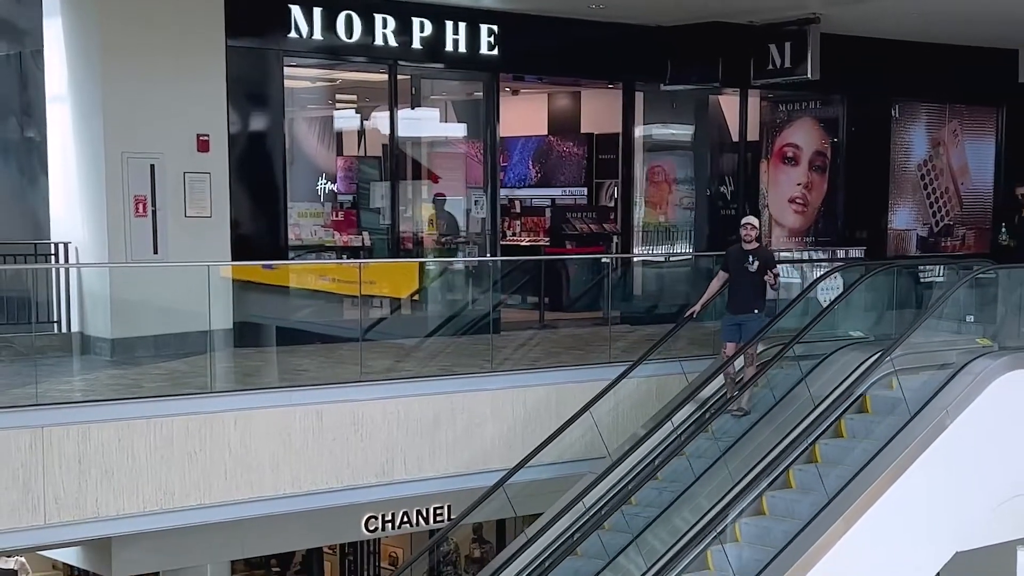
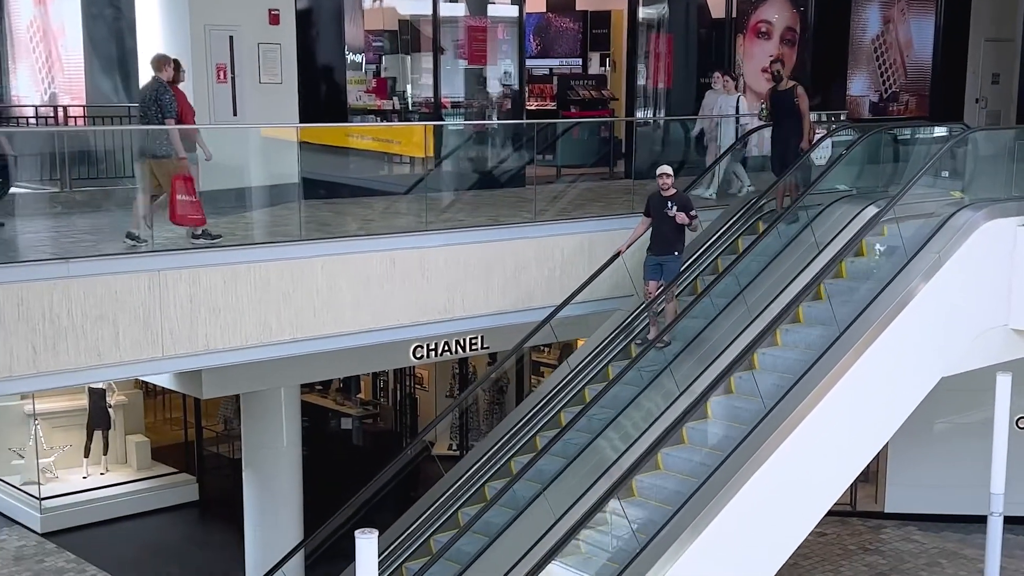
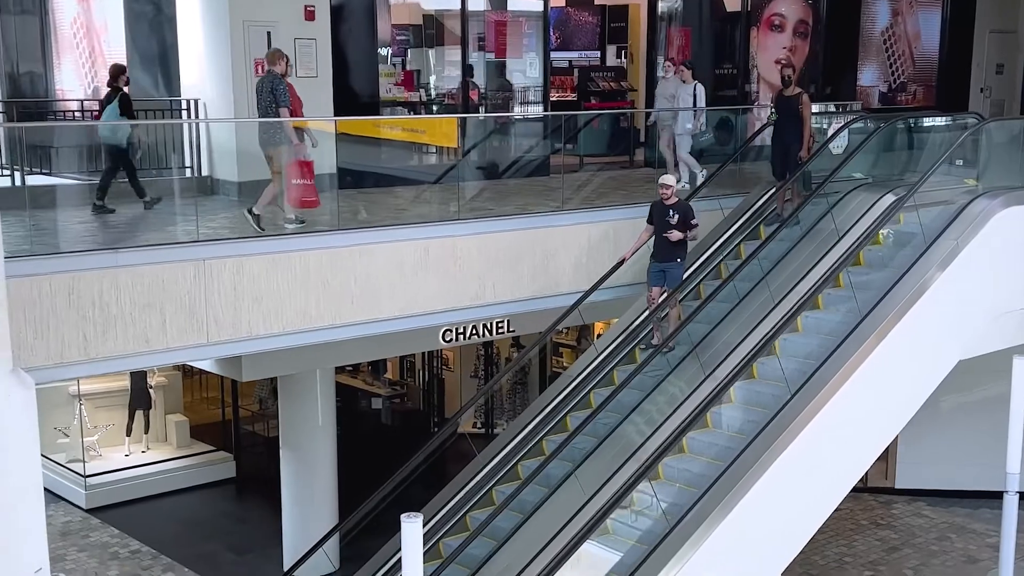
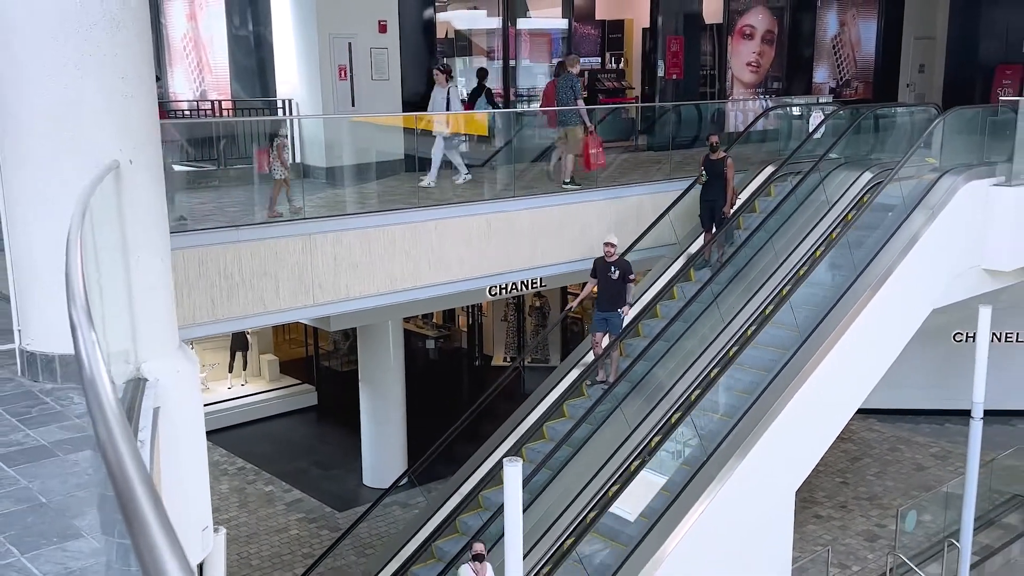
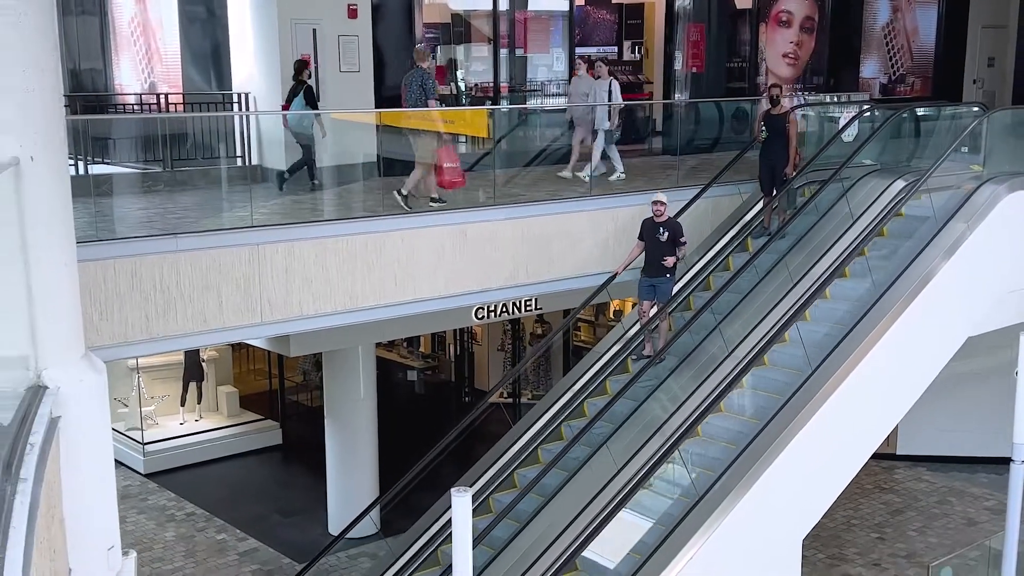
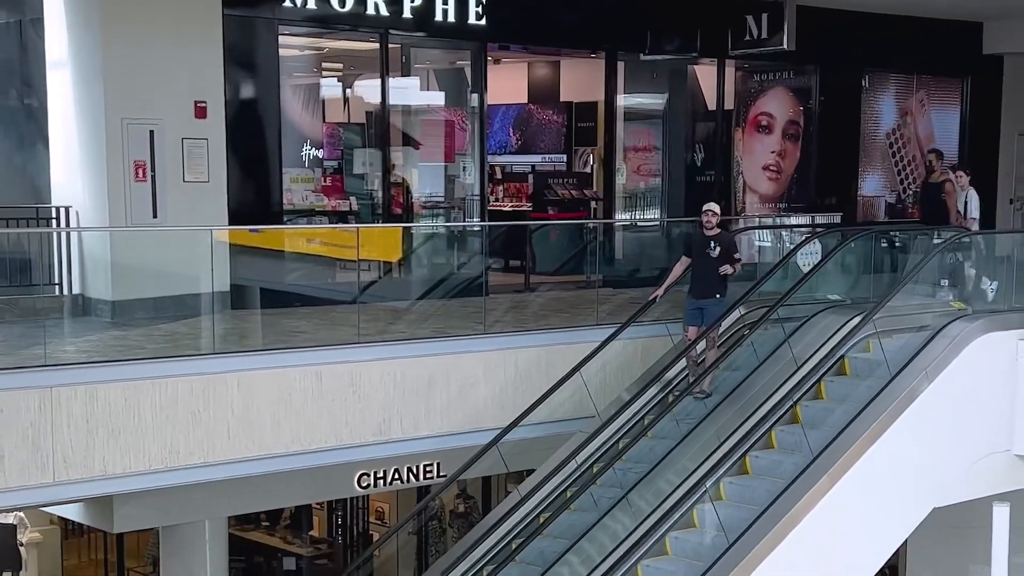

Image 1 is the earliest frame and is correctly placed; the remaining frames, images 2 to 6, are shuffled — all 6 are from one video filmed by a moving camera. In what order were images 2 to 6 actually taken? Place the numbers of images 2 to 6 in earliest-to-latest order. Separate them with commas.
6, 2, 3, 5, 4
